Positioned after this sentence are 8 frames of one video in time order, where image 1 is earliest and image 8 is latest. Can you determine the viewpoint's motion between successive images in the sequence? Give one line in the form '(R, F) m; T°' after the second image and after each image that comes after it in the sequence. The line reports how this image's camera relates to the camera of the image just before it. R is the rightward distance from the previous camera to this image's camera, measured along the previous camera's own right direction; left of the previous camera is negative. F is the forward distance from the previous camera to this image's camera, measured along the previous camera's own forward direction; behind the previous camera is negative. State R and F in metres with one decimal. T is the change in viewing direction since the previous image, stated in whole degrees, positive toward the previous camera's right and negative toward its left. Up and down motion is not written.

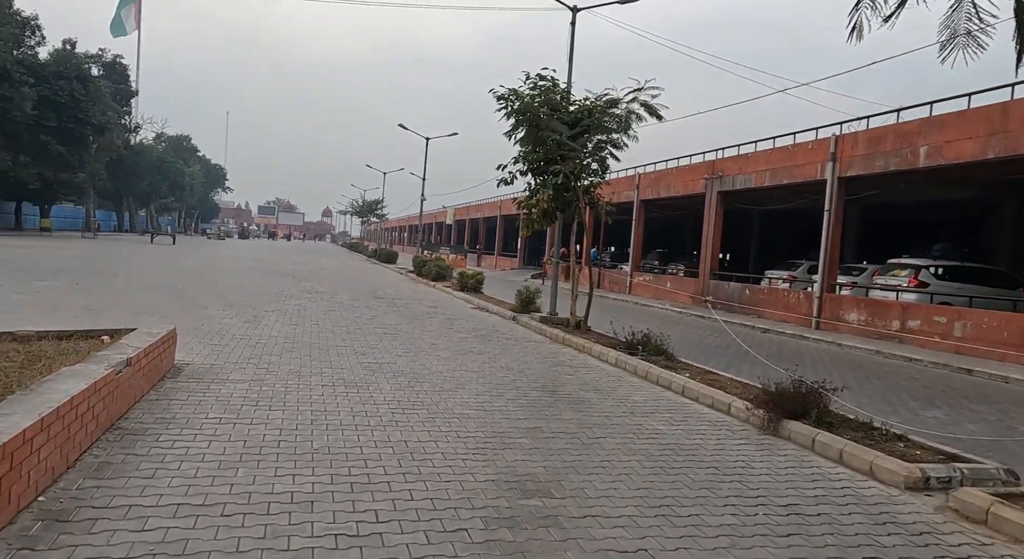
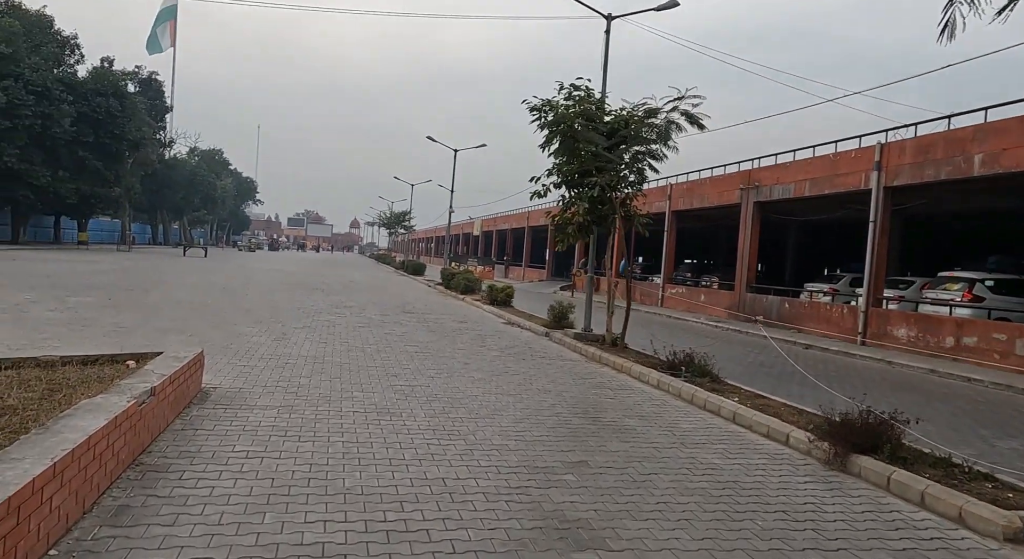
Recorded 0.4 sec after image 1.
(-0.1, +0.4) m; -2°
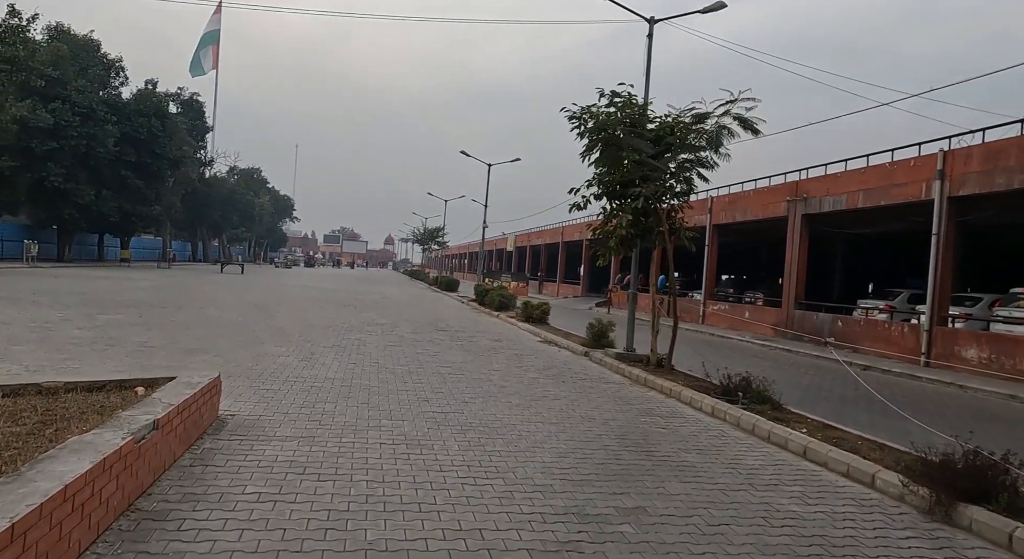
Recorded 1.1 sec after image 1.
(-0.1, +0.6) m; -3°
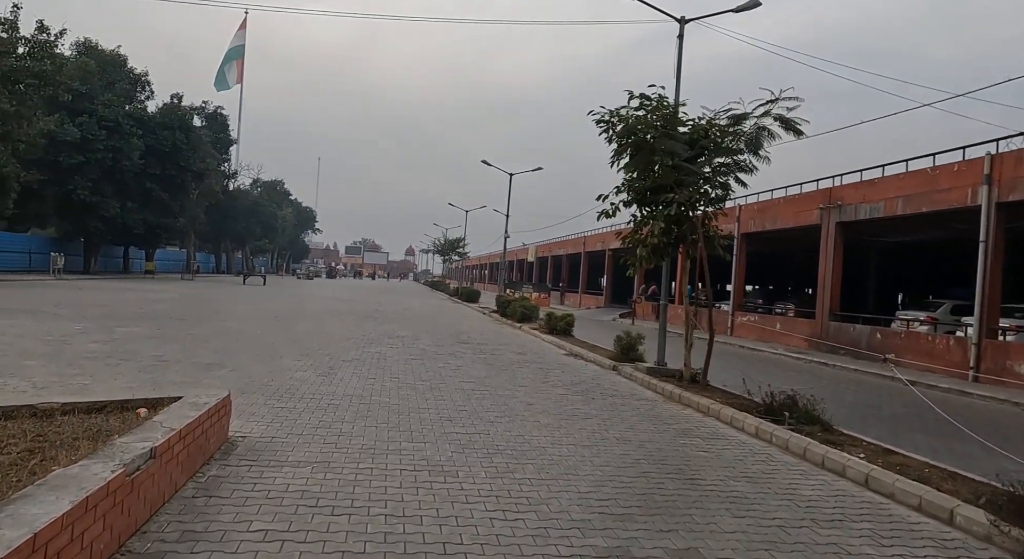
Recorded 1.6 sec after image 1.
(-0.1, +0.5) m; -2°
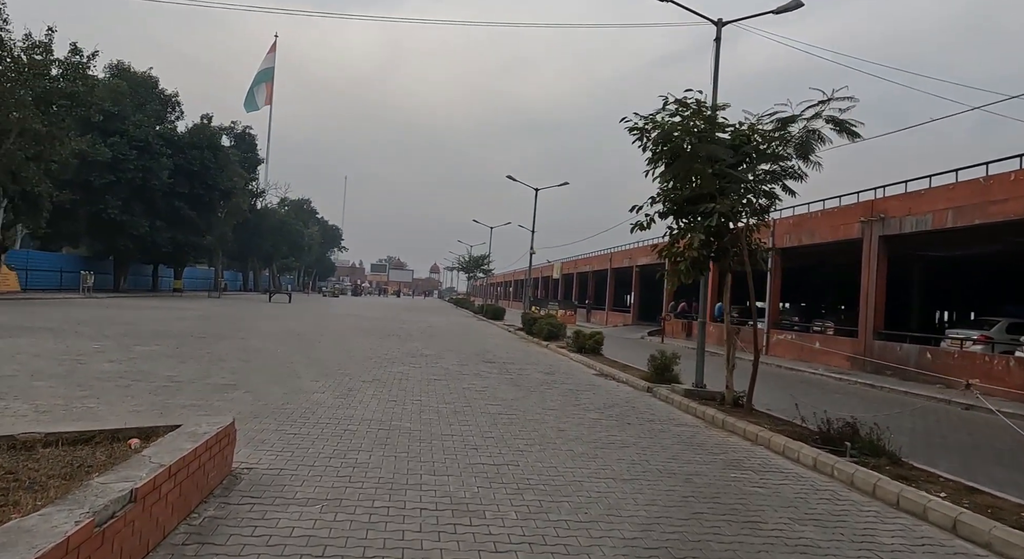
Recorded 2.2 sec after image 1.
(-0.1, +0.6) m; -2°
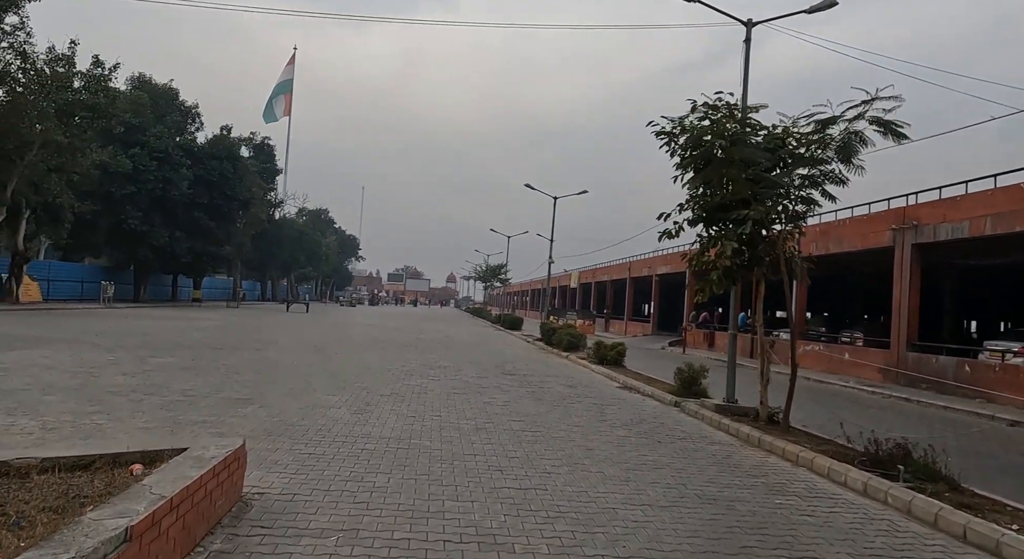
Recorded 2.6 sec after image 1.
(-0.1, +0.4) m; -1°
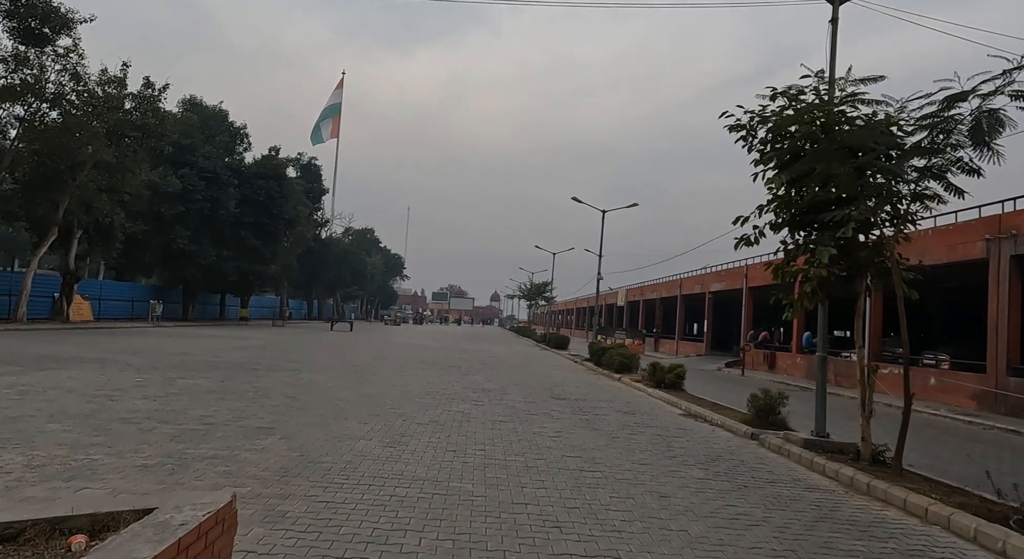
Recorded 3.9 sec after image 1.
(-0.1, +1.2) m; -4°
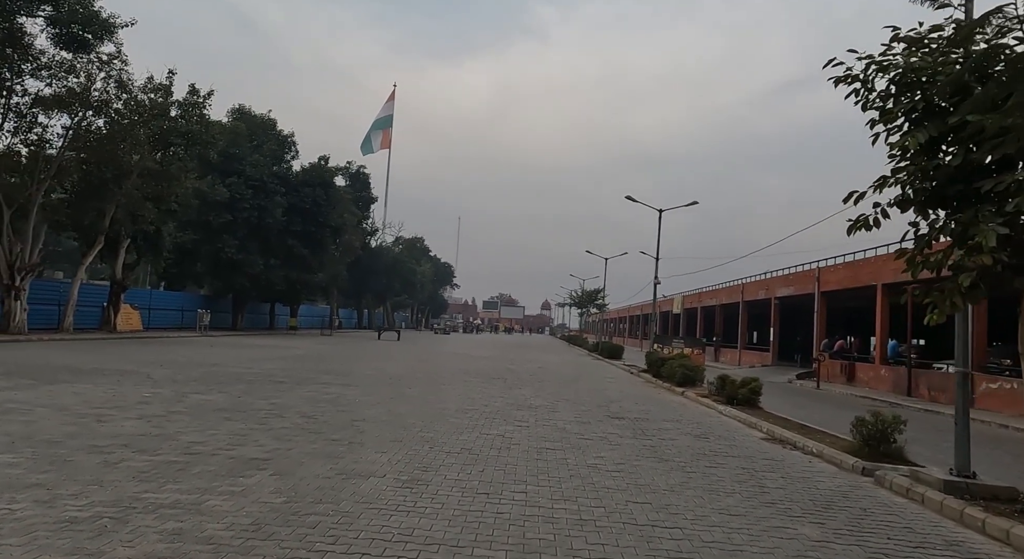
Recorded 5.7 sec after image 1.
(0.0, +1.7) m; -4°
